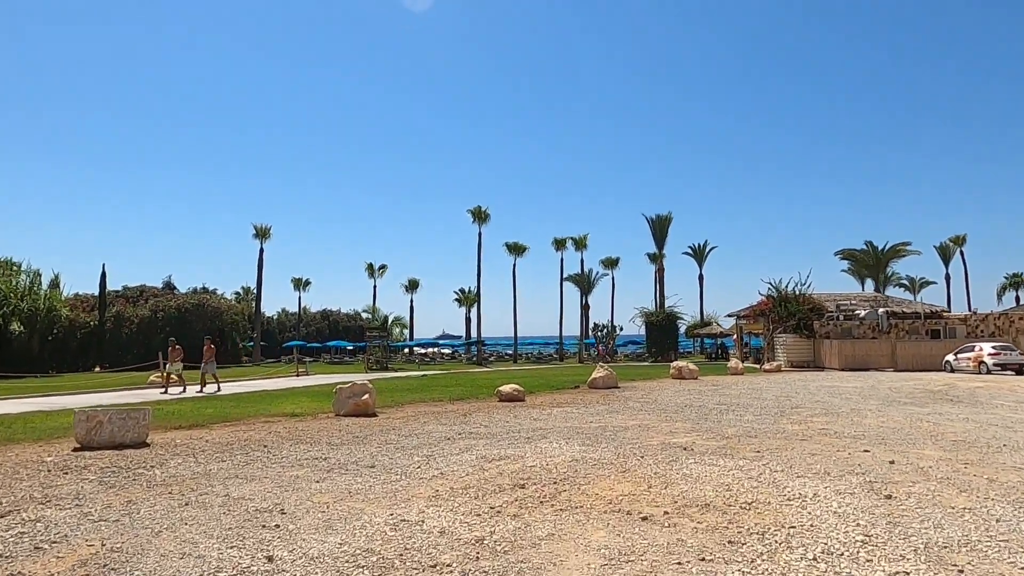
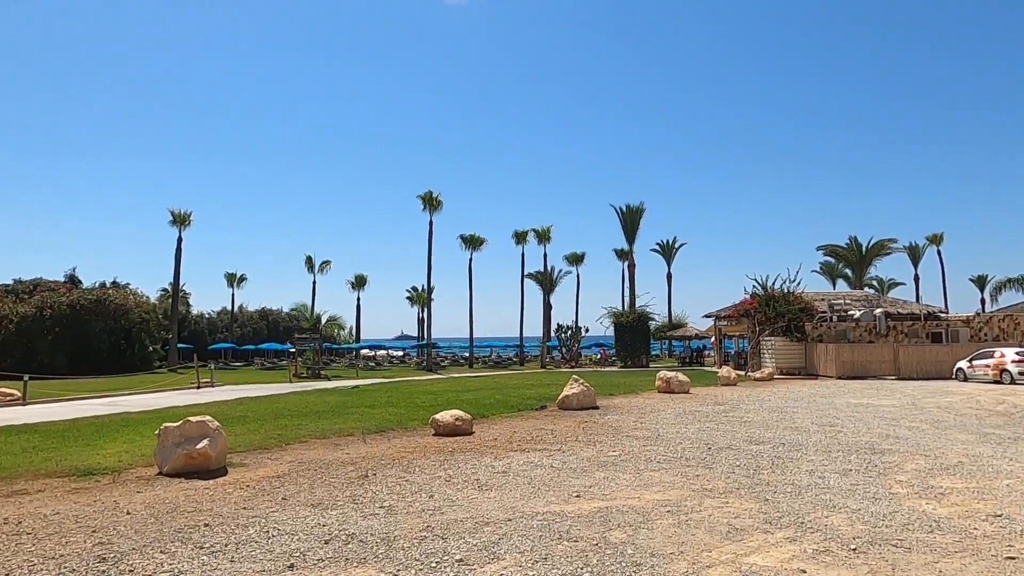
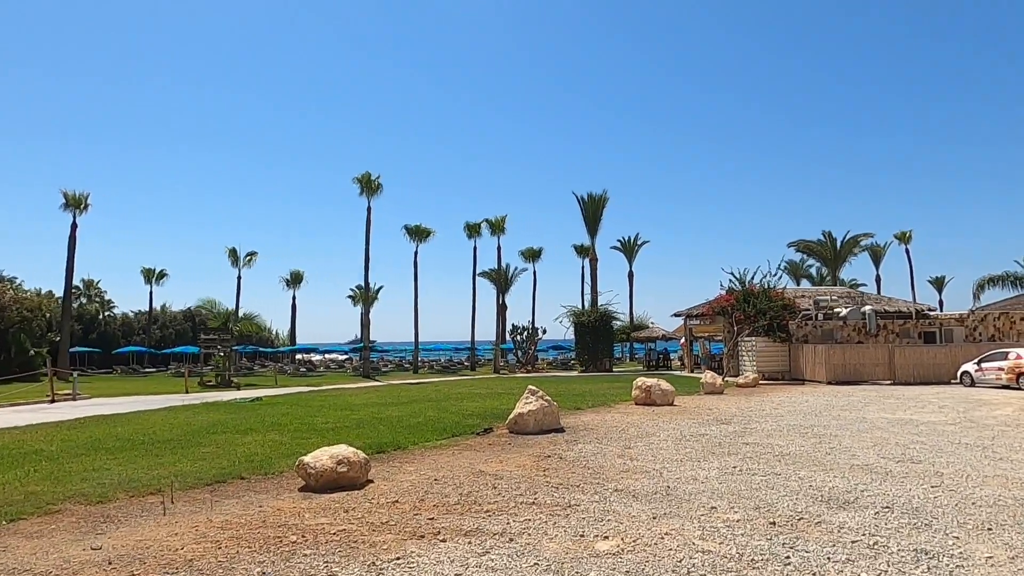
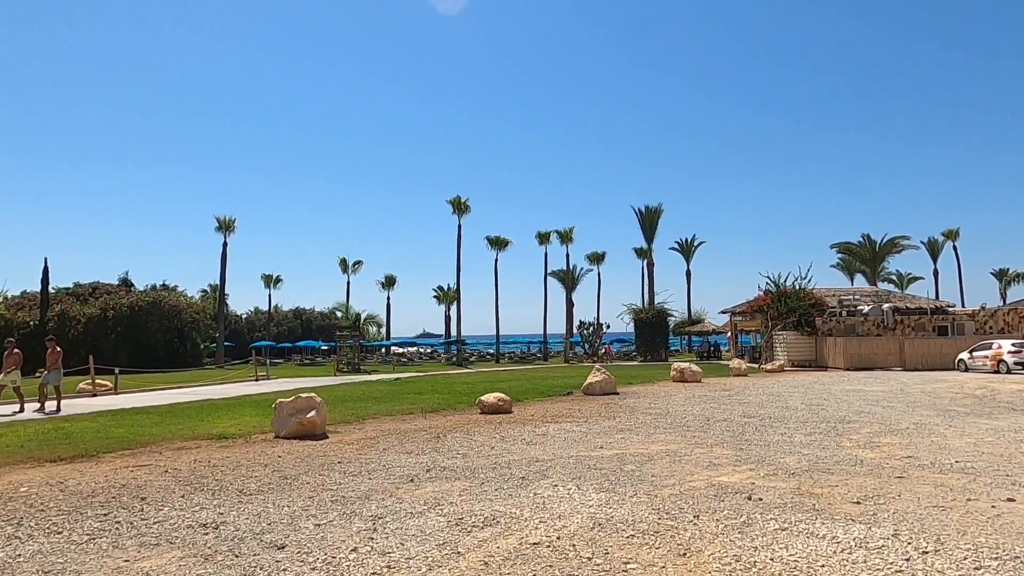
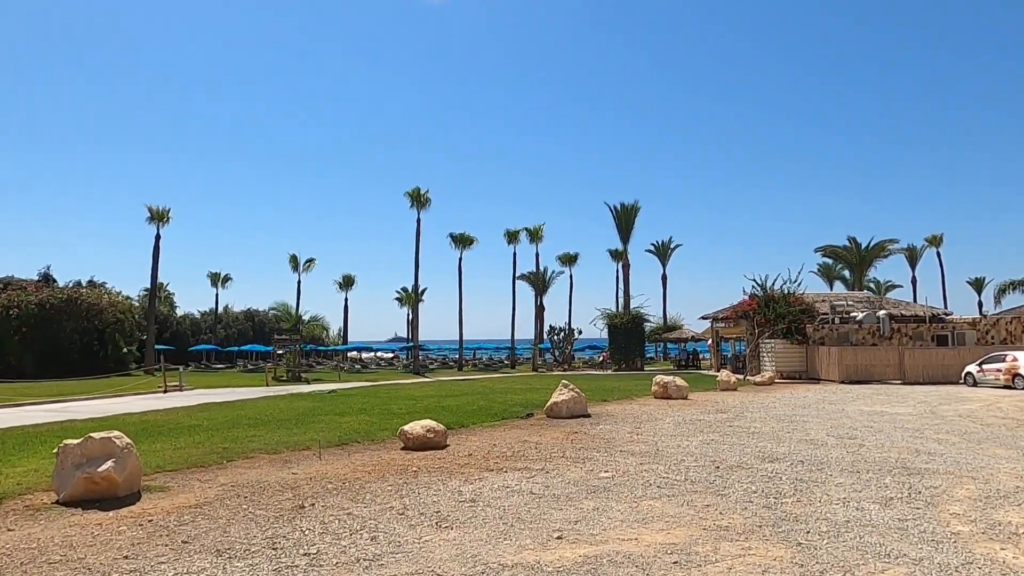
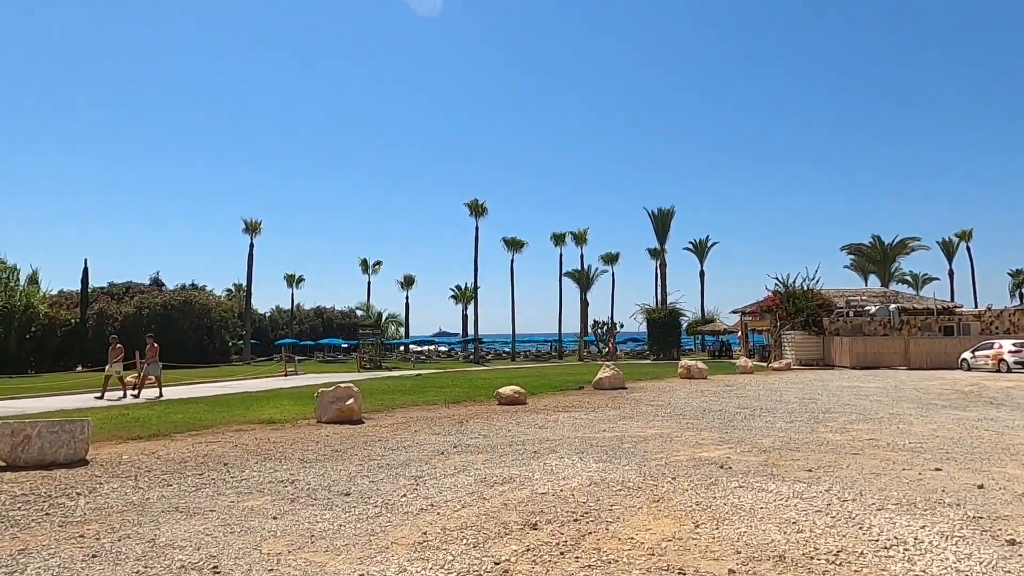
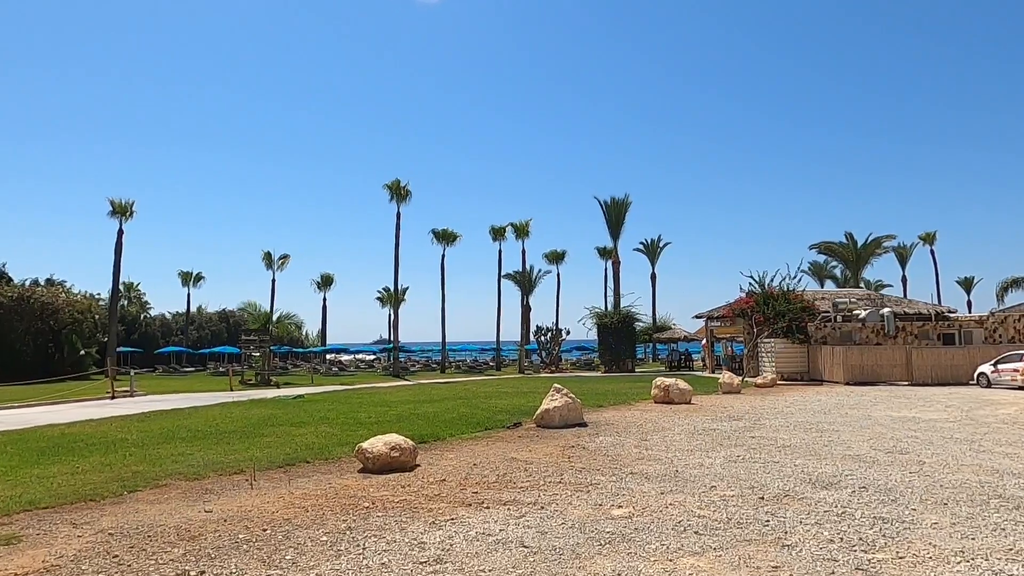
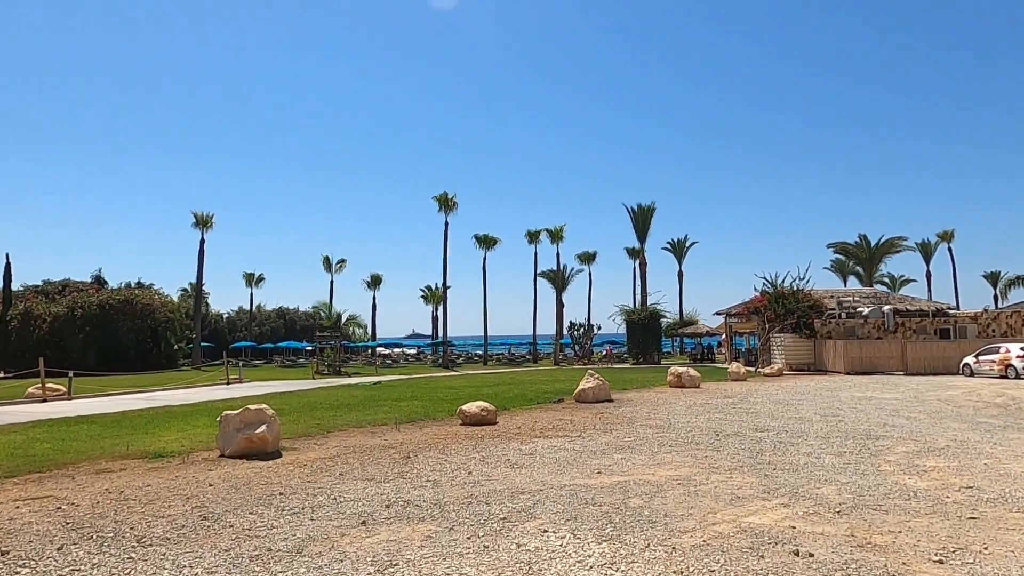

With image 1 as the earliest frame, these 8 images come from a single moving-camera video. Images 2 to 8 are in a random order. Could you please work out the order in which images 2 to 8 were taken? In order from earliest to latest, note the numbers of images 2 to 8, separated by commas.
6, 4, 8, 2, 5, 7, 3
